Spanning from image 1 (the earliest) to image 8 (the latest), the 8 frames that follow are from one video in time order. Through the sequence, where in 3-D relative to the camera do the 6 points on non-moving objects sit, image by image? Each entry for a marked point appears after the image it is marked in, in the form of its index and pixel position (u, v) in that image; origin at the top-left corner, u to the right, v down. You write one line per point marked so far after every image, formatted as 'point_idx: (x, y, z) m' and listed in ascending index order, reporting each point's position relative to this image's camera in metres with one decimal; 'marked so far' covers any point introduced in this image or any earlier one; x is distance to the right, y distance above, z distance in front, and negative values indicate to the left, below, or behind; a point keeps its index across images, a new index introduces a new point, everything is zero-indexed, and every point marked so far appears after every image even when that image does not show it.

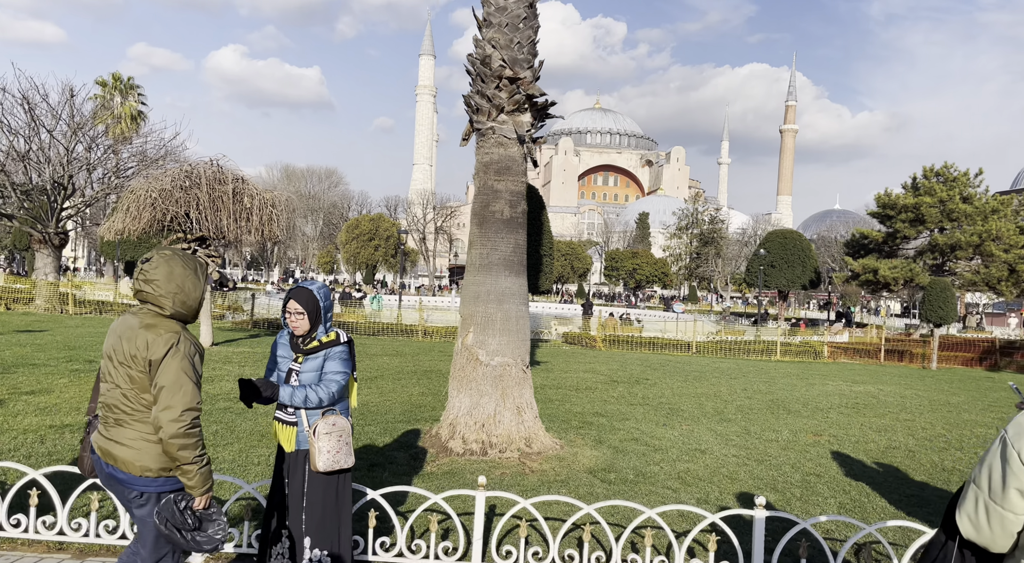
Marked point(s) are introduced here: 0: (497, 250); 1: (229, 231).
0: (-0.1, +0.2, +5.8) m
1: (-4.6, +0.9, +13.3) m
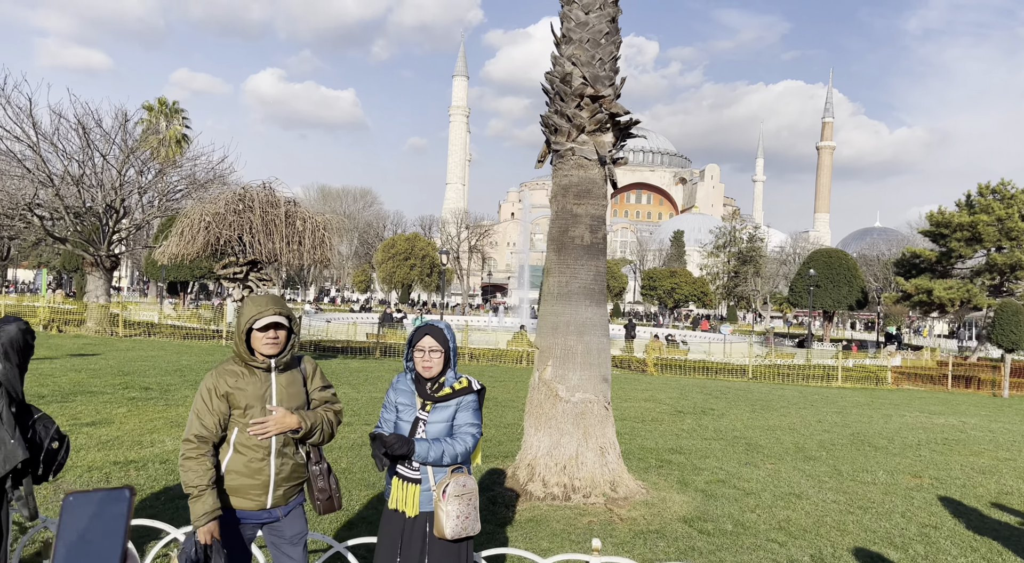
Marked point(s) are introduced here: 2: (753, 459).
0: (+0.4, 0.0, +5.4) m
1: (-3.7, +0.5, +13.1) m
2: (+2.1, -1.6, +6.9) m
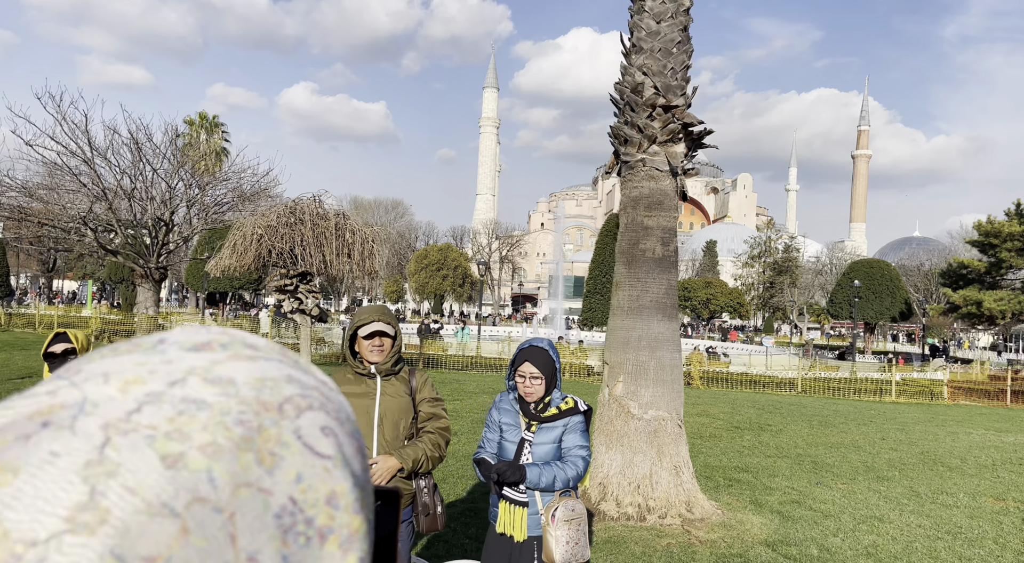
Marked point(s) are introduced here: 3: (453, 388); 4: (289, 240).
0: (+0.9, -0.1, +5.3) m
1: (-2.9, +0.3, +13.1) m
2: (+2.7, -1.7, +6.7) m
3: (-1.0, -1.8, +13.5) m
4: (-3.6, +0.7, +12.8) m
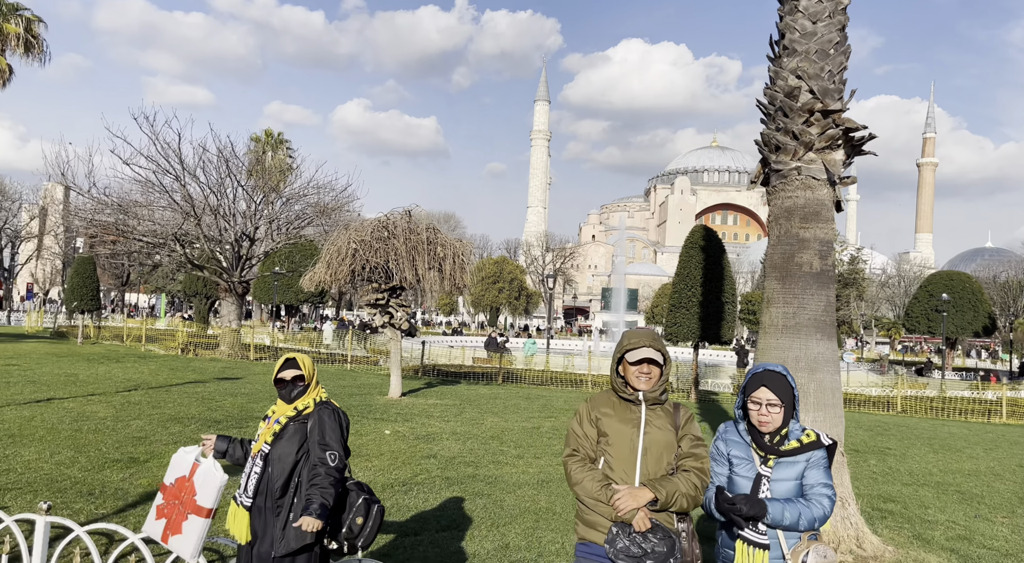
0: (+1.9, -0.2, +5.0) m
1: (-1.4, +0.1, +13.1) m
2: (+3.7, -1.8, +6.2) m
3: (+0.5, -2.0, +13.2) m
4: (-2.1, +0.5, +12.8) m
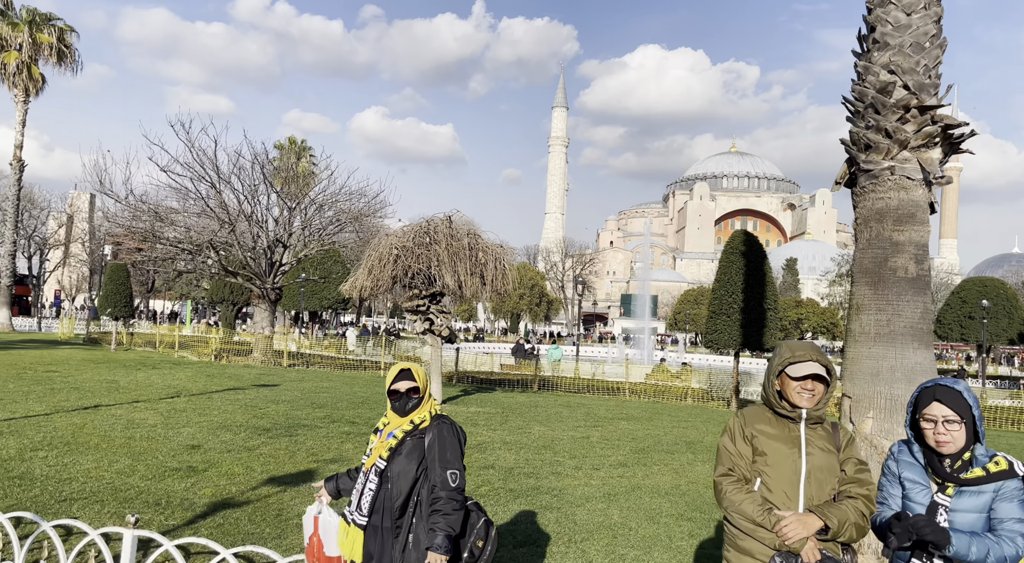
0: (+2.4, -0.2, +4.8) m
1: (-0.7, 0.0, +13.0) m
2: (+4.2, -1.9, +5.9) m
3: (+1.2, -2.2, +13.0) m
4: (-1.4, +0.4, +12.7) m
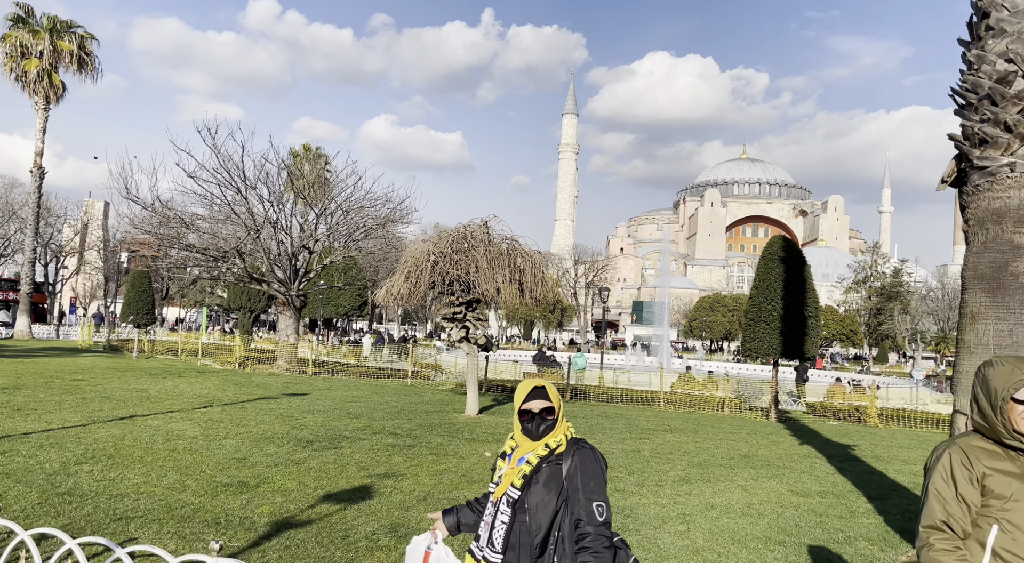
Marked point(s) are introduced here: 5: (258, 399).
0: (+2.9, -0.3, +4.5) m
1: (0.0, -0.2, +12.7) m
2: (+4.7, -1.9, +5.6) m
3: (+1.8, -2.3, +12.7) m
4: (-0.8, +0.2, +12.4) m
5: (-4.8, -2.2, +14.8) m
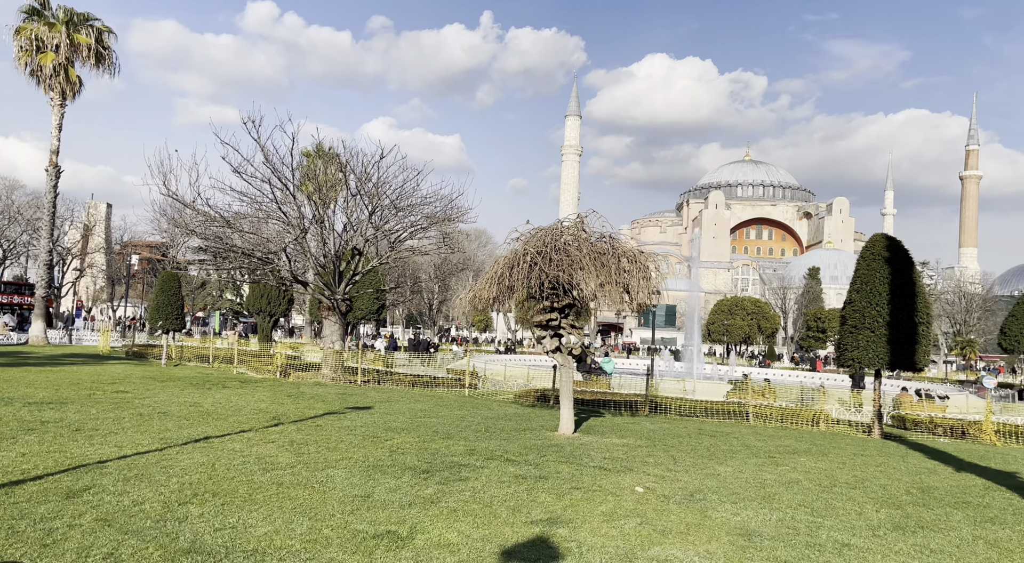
0: (+4.3, -0.3, +3.3) m
1: (+1.5, -0.2, +11.5) m
2: (+6.2, -2.0, +4.4) m
3: (+3.3, -2.4, +11.6) m
4: (+0.7, +0.2, +11.3) m
5: (-3.3, -2.3, +13.7) m
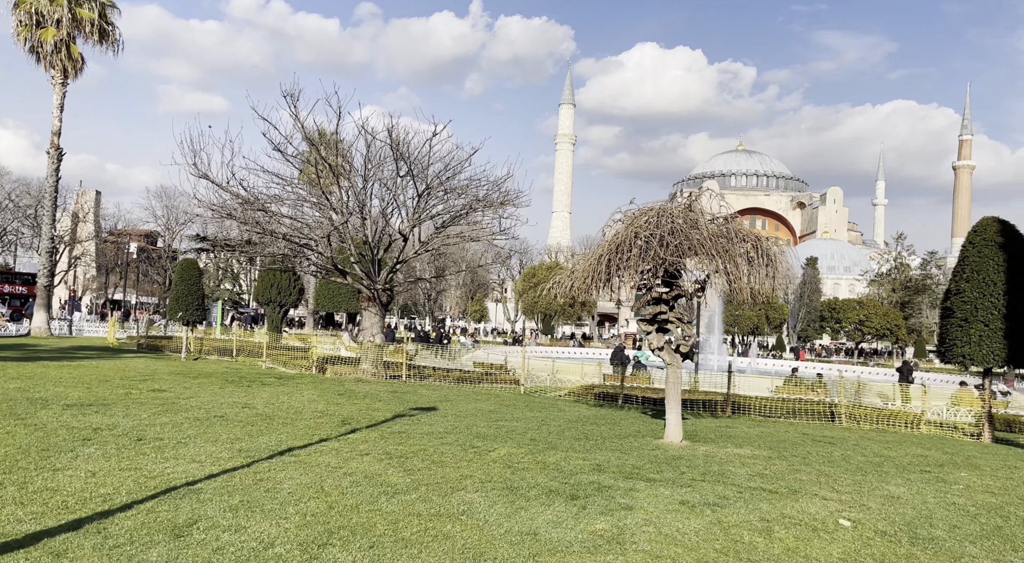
0: (+5.8, -0.3, +2.1) m
1: (+2.9, -0.1, +10.3) m
2: (+7.6, -2.0, +3.2) m
3: (+4.7, -2.2, +10.4) m
4: (+2.1, +0.3, +10.1) m
5: (-1.9, -2.2, +12.5) m
